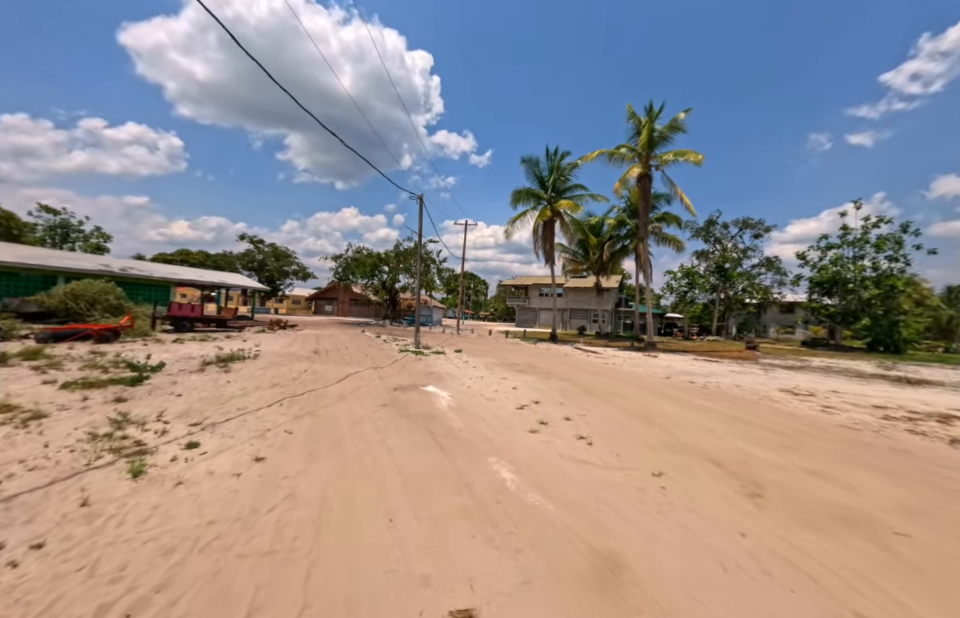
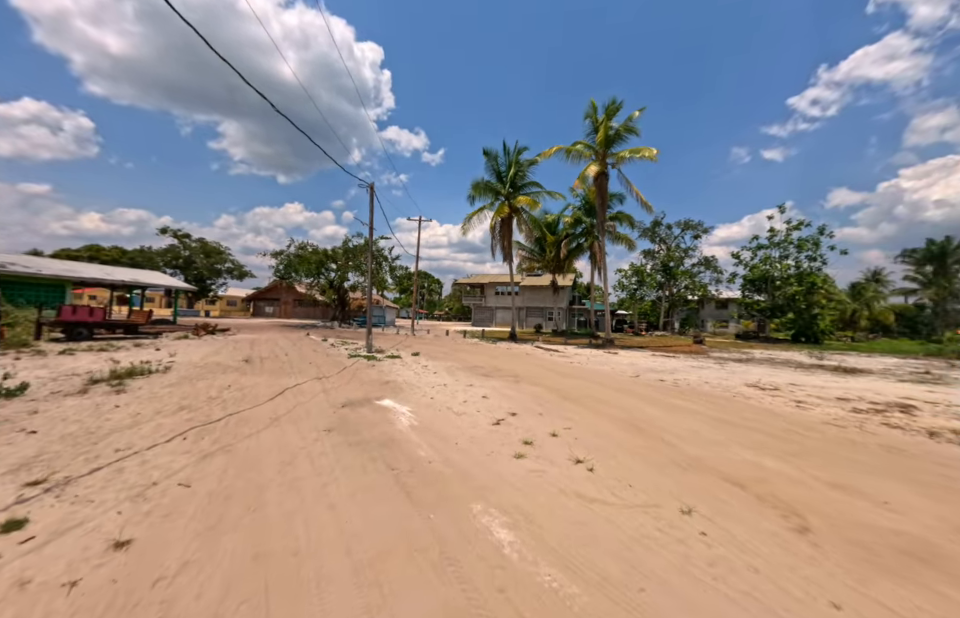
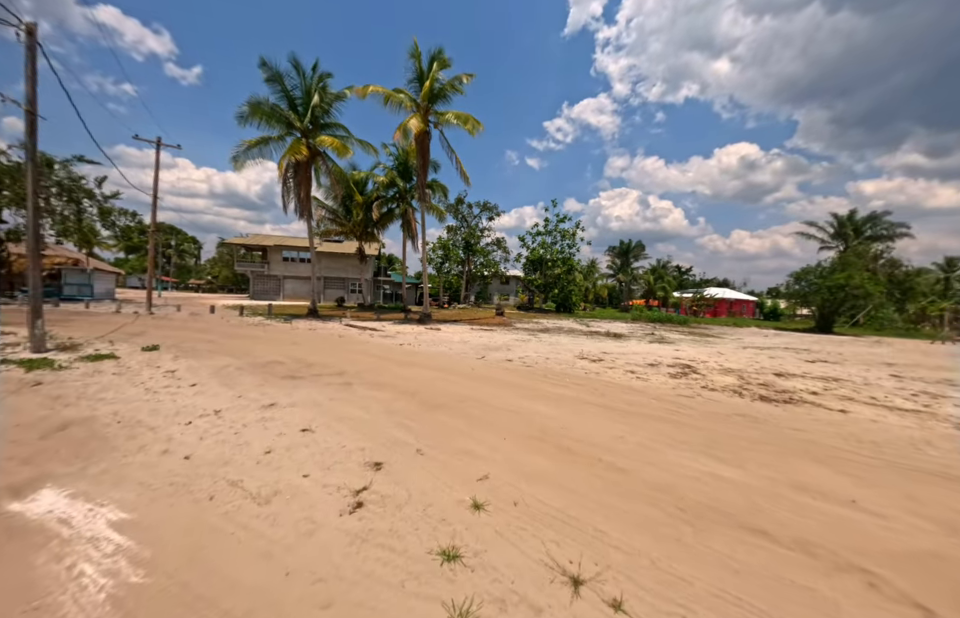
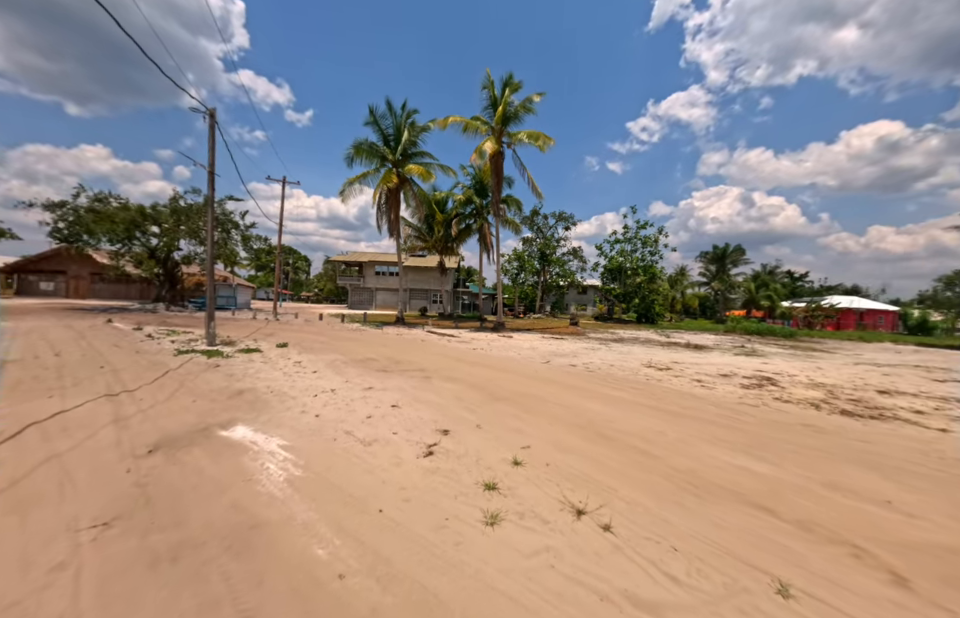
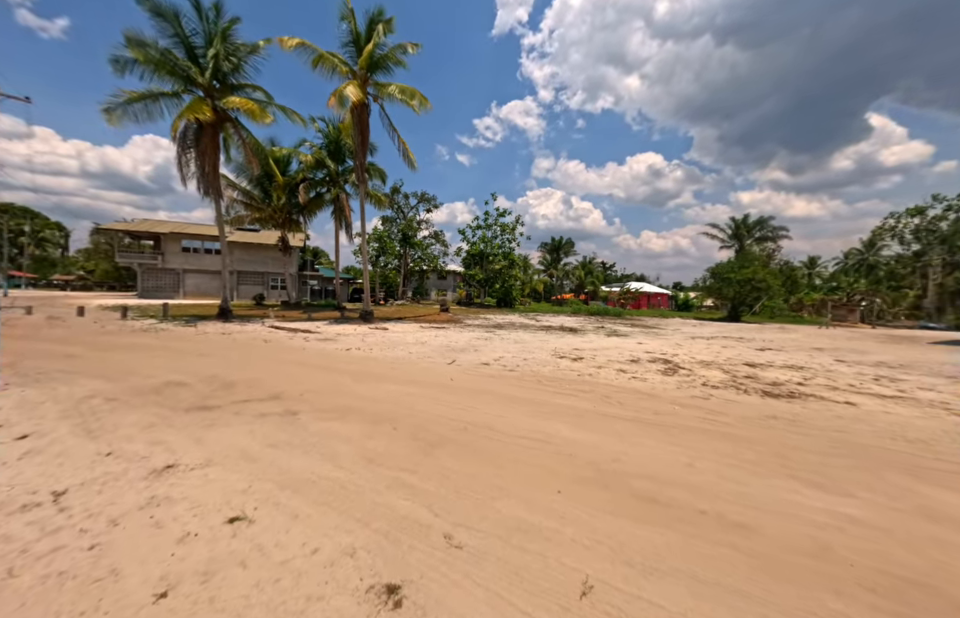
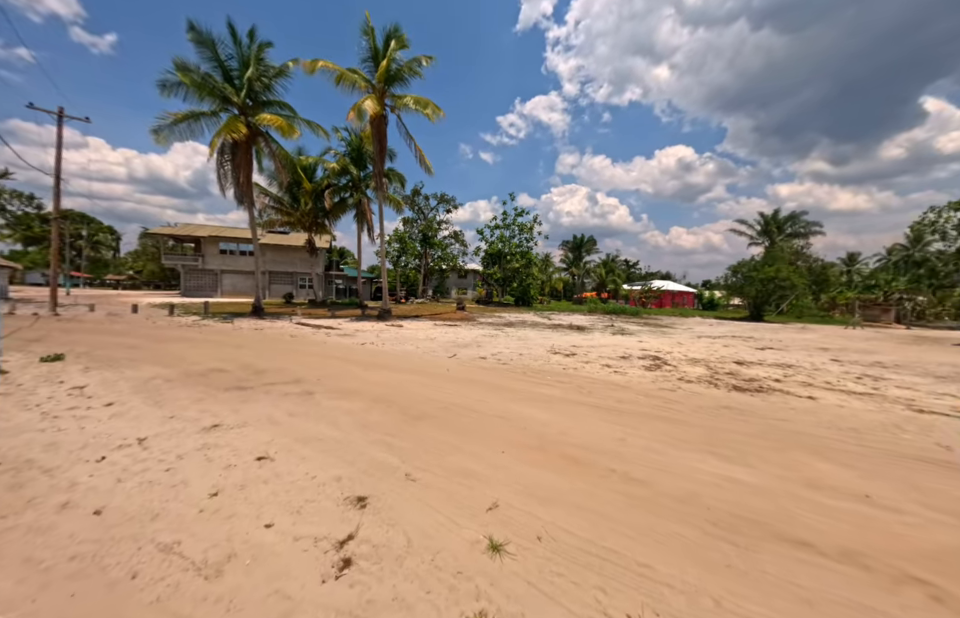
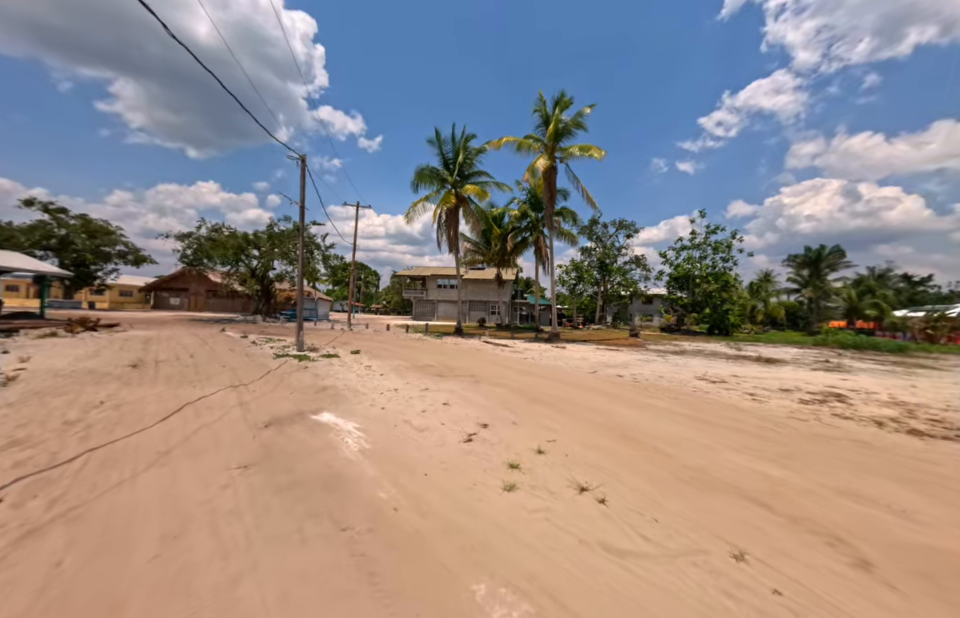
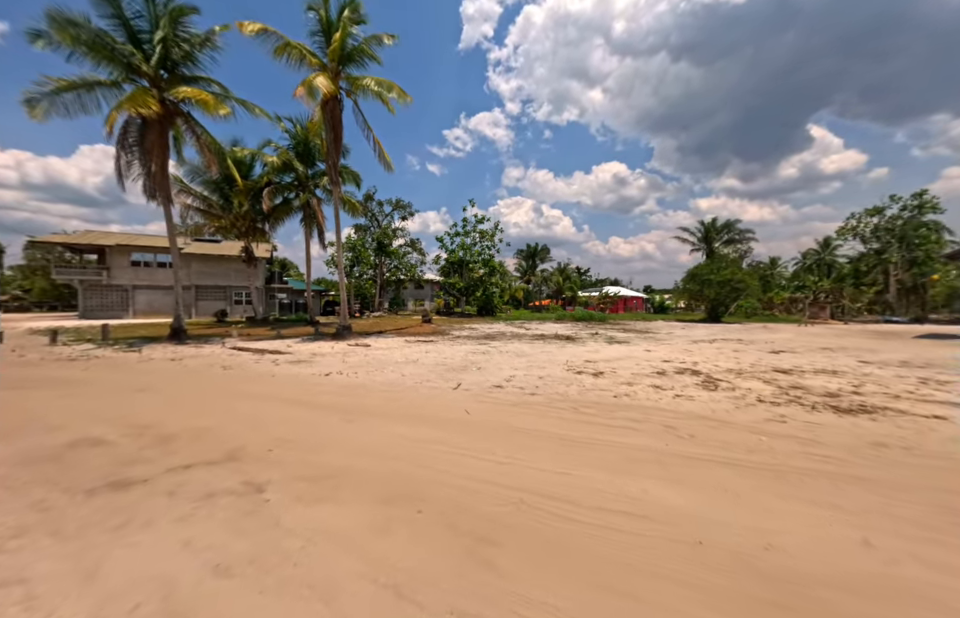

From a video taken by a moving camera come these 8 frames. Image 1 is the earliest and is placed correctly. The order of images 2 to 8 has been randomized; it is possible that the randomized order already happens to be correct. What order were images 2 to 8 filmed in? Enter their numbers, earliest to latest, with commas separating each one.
2, 7, 4, 3, 6, 5, 8
